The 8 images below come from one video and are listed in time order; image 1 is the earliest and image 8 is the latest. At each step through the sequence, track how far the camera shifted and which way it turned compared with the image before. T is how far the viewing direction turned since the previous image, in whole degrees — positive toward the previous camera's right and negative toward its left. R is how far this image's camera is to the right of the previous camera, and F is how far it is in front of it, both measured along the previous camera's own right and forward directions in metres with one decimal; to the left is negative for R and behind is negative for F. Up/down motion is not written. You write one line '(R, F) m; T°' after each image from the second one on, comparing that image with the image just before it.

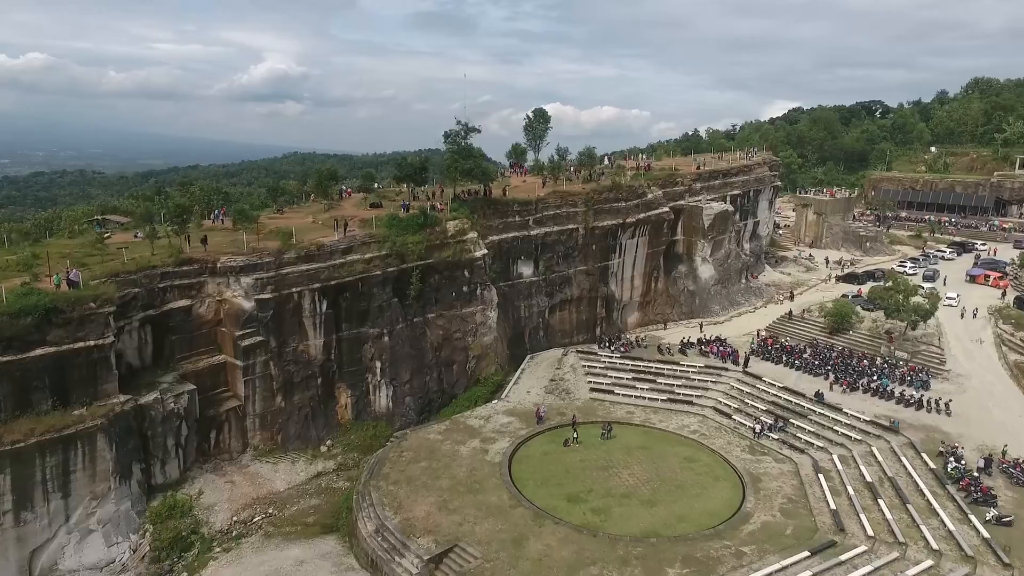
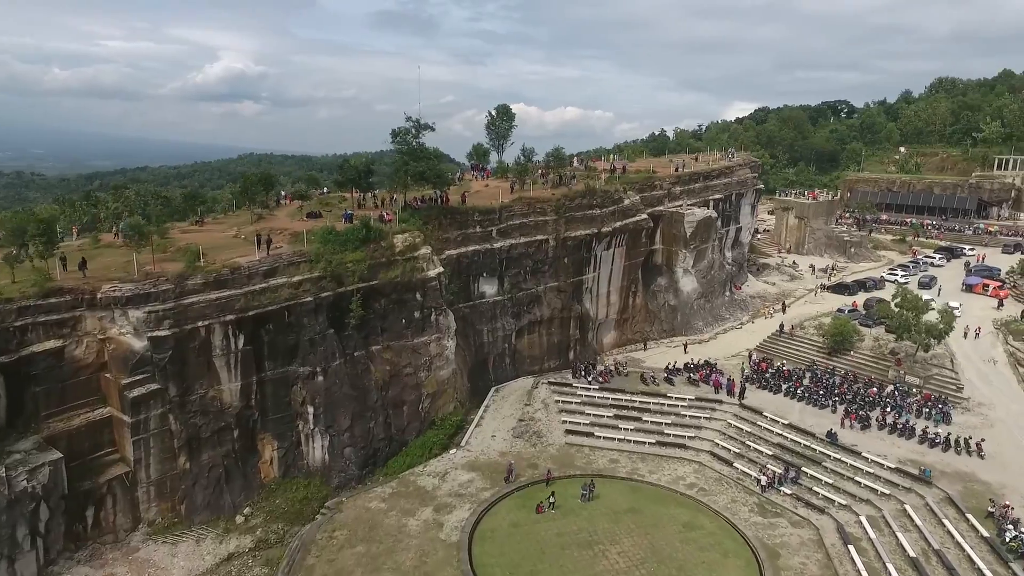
(+0.3, +6.0) m; +3°
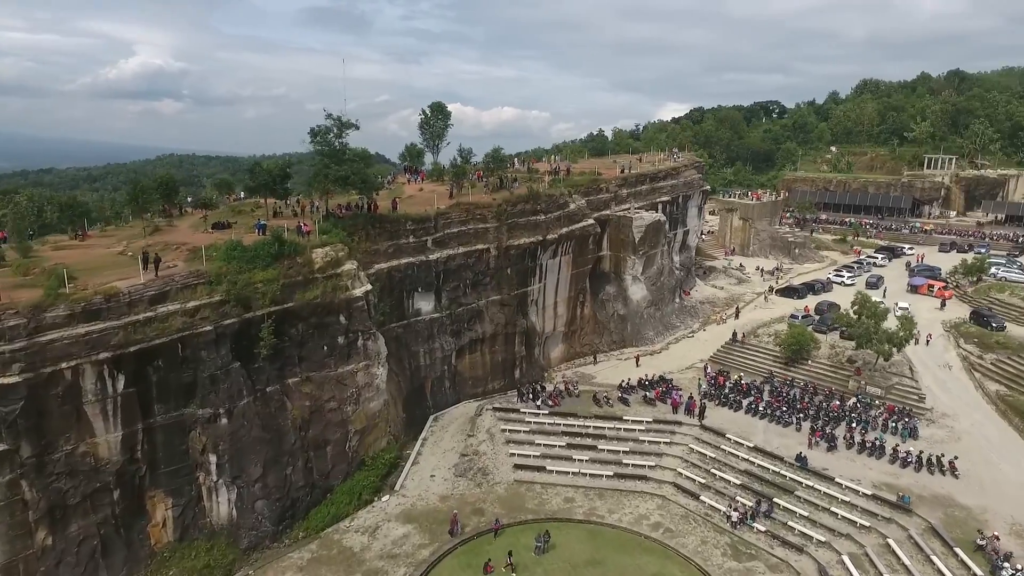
(+0.1, +3.7) m; +5°
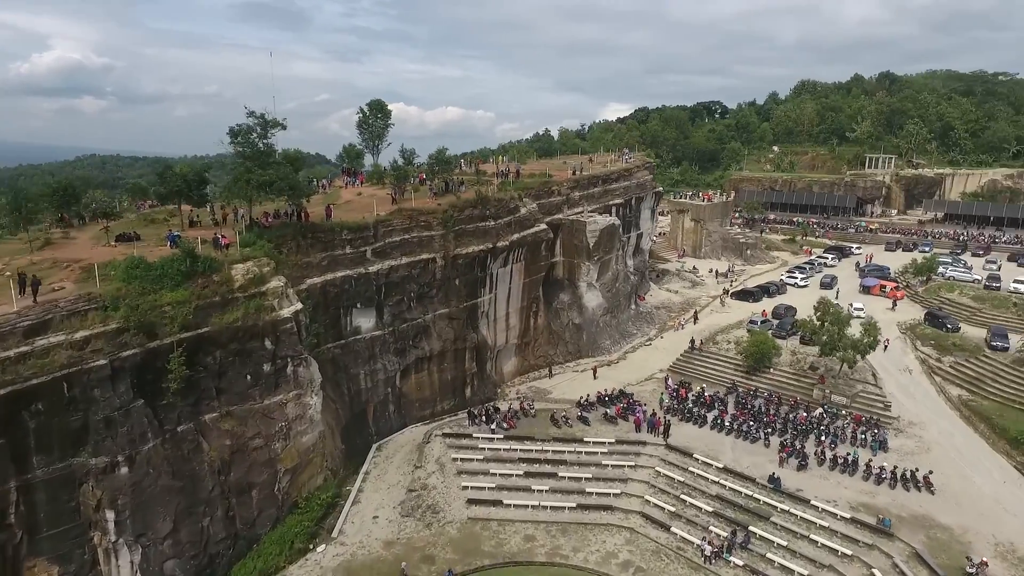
(0.0, +2.8) m; +5°
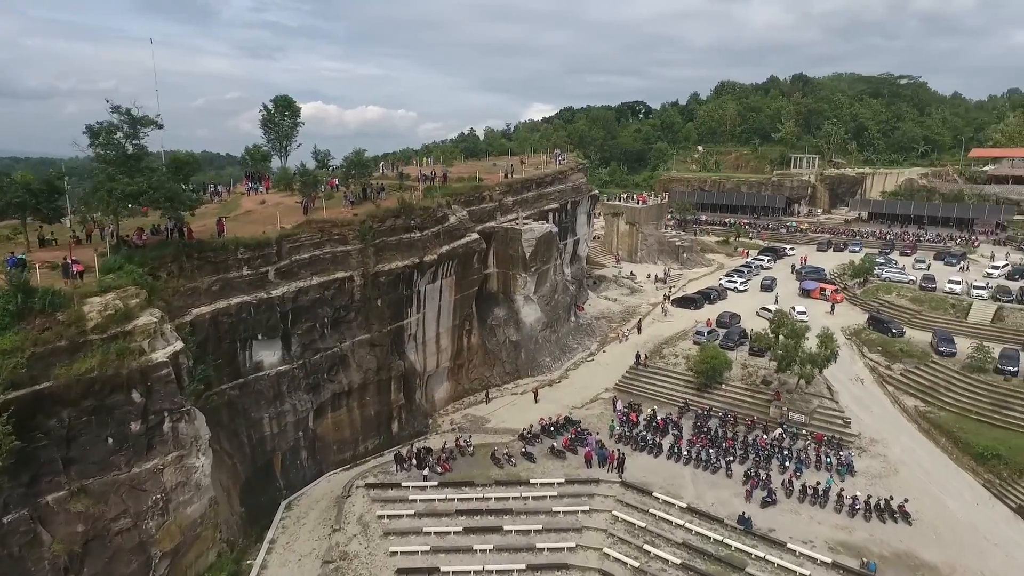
(-0.1, +4.0) m; +7°
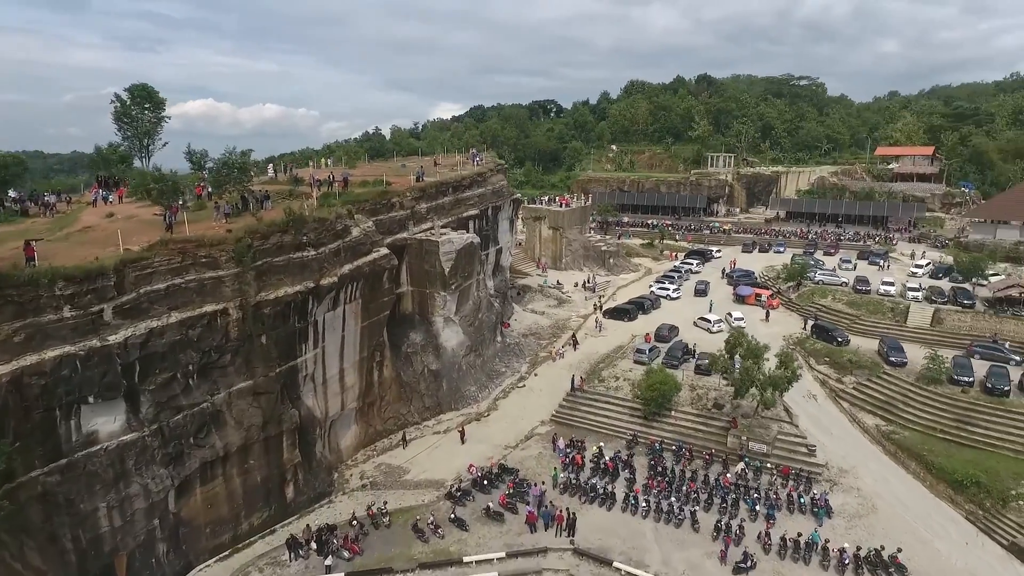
(-0.2, +5.3) m; +8°
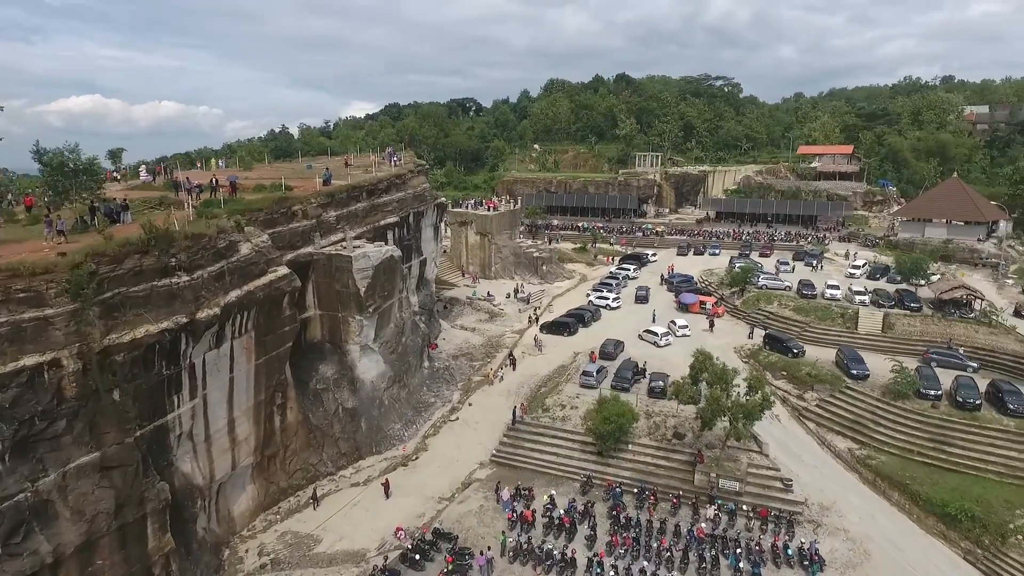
(-0.3, +4.7) m; +7°
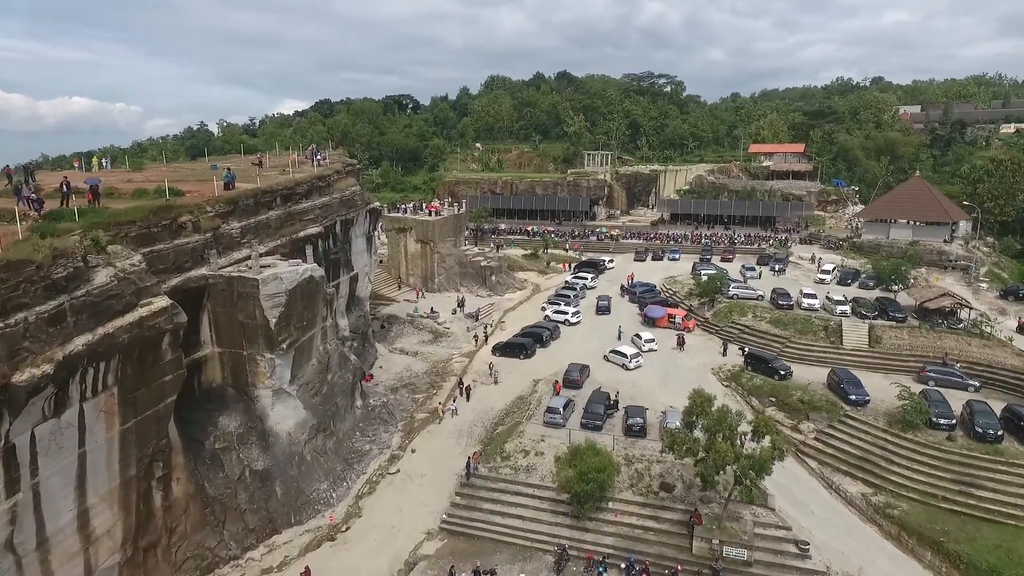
(-0.3, +5.3) m; +5°
